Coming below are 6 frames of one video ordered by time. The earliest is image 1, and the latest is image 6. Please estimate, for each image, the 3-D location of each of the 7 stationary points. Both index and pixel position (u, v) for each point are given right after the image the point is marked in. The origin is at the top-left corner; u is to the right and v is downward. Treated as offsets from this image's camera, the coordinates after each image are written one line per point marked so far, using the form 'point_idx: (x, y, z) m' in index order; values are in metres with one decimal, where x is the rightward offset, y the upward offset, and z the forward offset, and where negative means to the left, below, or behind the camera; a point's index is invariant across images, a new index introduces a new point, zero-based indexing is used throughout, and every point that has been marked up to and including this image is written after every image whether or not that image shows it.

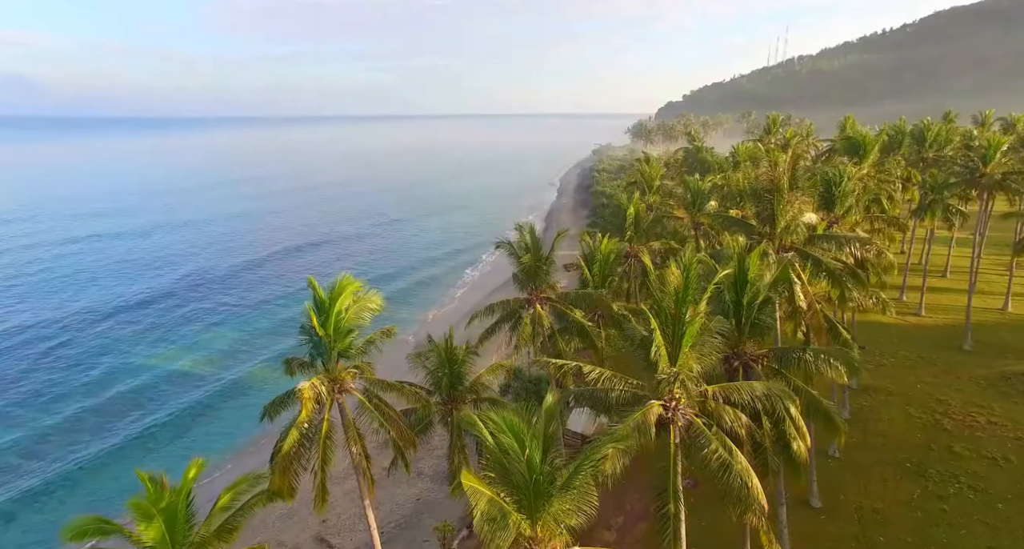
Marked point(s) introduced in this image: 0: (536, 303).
0: (+0.7, -1.0, +17.9) m
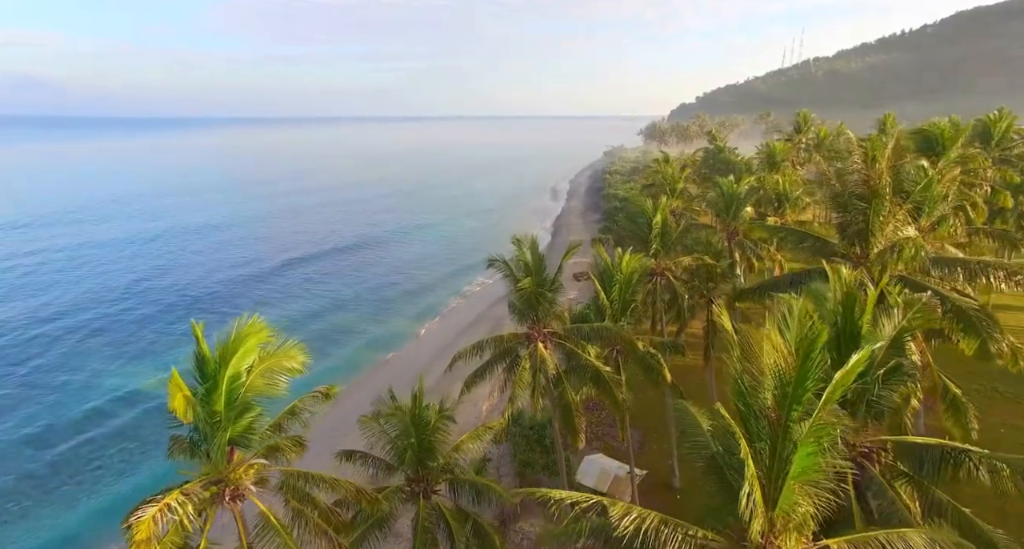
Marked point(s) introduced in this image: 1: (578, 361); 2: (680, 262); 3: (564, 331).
0: (+0.6, -1.6, +13.9) m
1: (+1.6, -2.1, +13.7) m
2: (+5.8, +0.4, +19.5) m
3: (+1.4, -1.4, +14.1) m
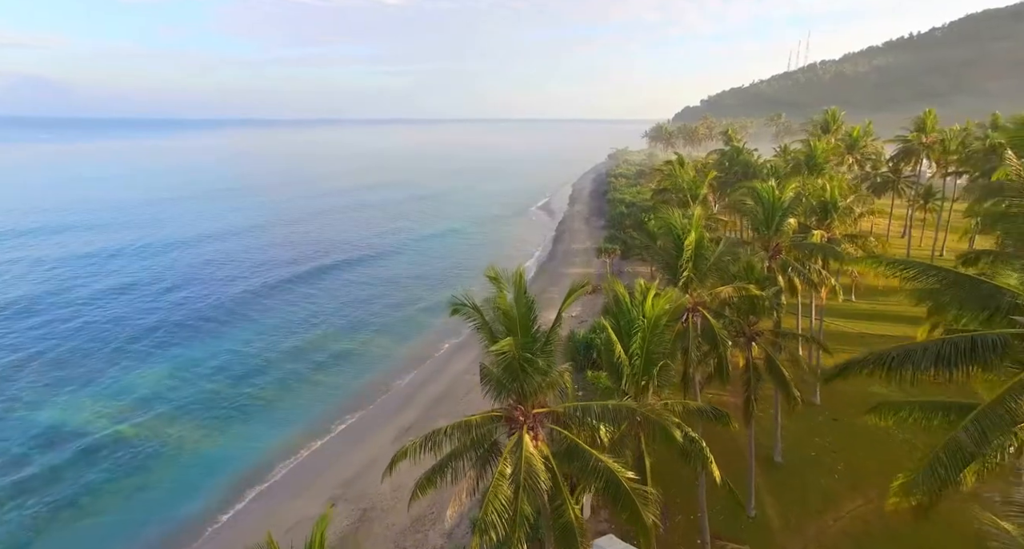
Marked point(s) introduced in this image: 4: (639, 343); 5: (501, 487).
0: (+0.2, -2.5, +9.4) m
1: (+1.1, -2.9, +9.1) m
2: (+5.4, -0.5, +14.9) m
3: (+0.9, -2.2, +9.5) m
4: (+2.5, -1.4, +11.4) m
5: (-0.2, -3.2, +8.8) m
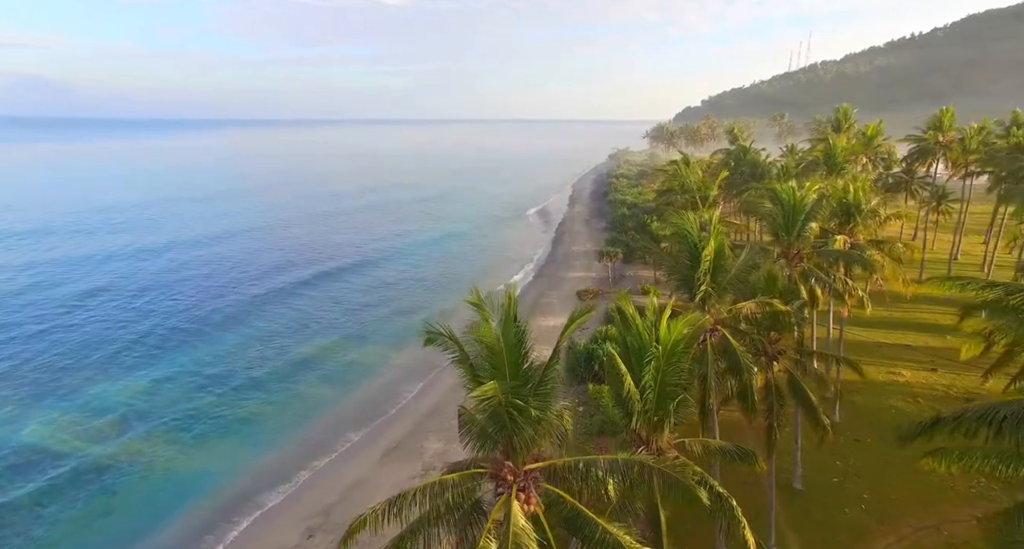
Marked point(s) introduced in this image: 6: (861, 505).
0: (0.0, -2.8, +7.6) m
1: (+1.0, -3.2, +7.3) m
2: (+5.3, -0.8, +13.1) m
3: (+0.8, -2.5, +7.7) m
4: (+2.4, -1.7, +9.6) m
5: (-0.3, -3.5, +7.0) m
6: (+10.6, -7.1, +17.4) m
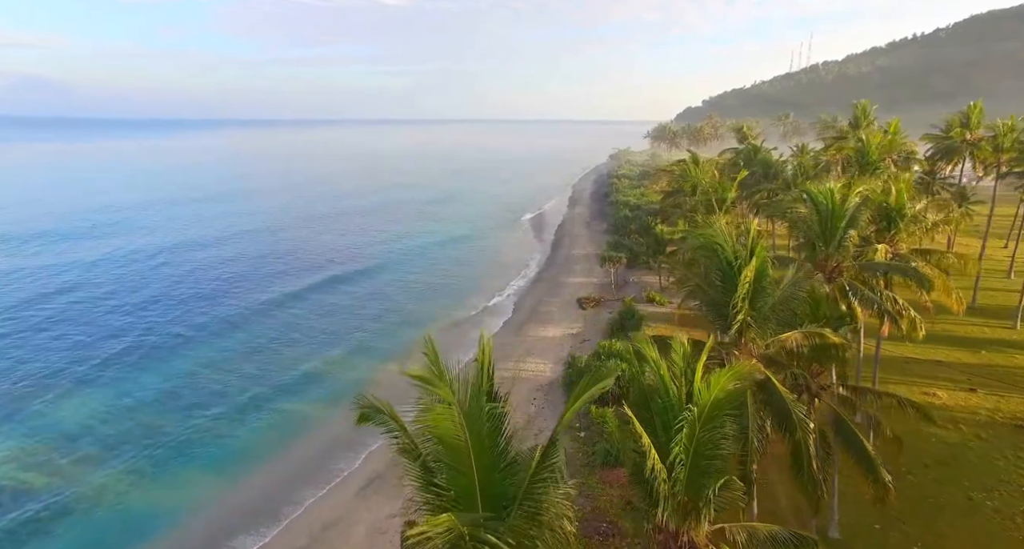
0: (-0.2, -3.2, +5.0) m
1: (+0.7, -3.7, +4.8) m
2: (+5.0, -1.3, +10.6) m
3: (+0.5, -3.0, +5.1) m
4: (+2.1, -2.1, +7.1) m
5: (-0.6, -3.9, +4.4) m
6: (+10.4, -7.5, +14.8) m
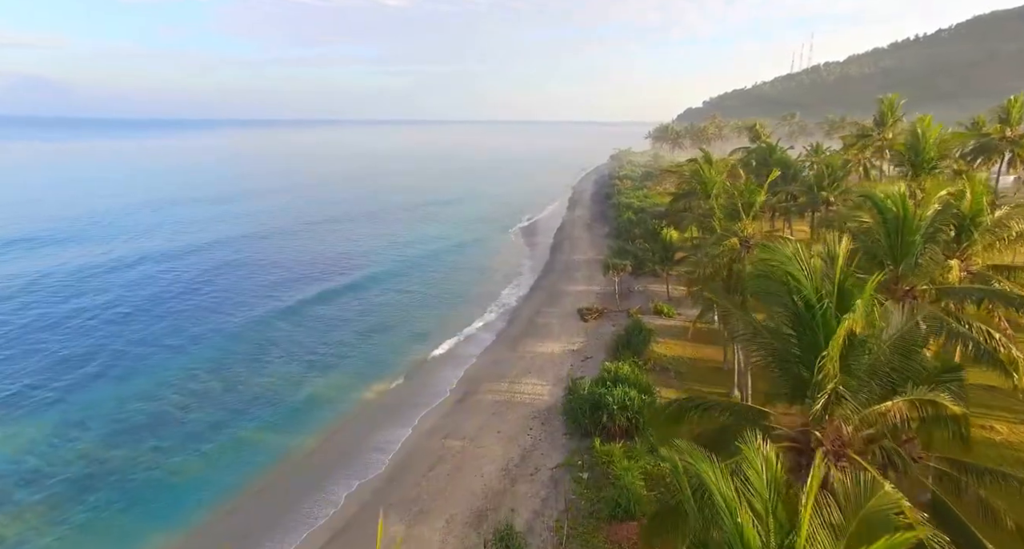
0: (-0.5, -3.7, +1.9) m
1: (+0.5, -4.2, +1.6) m
2: (+4.7, -1.8, +7.4) m
3: (+0.2, -3.5, +2.0) m
4: (+1.8, -2.6, +3.9) m
5: (-0.9, -4.4, +1.3) m
6: (+10.1, -8.1, +11.7) m
